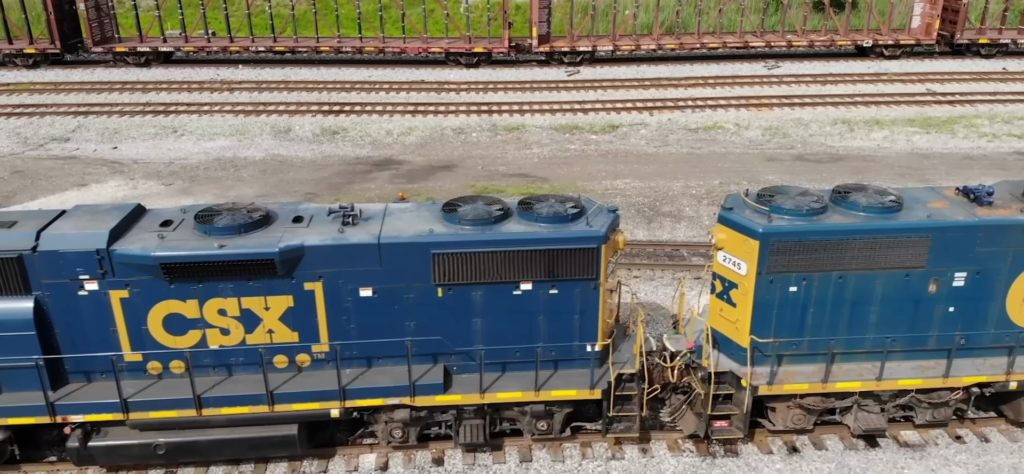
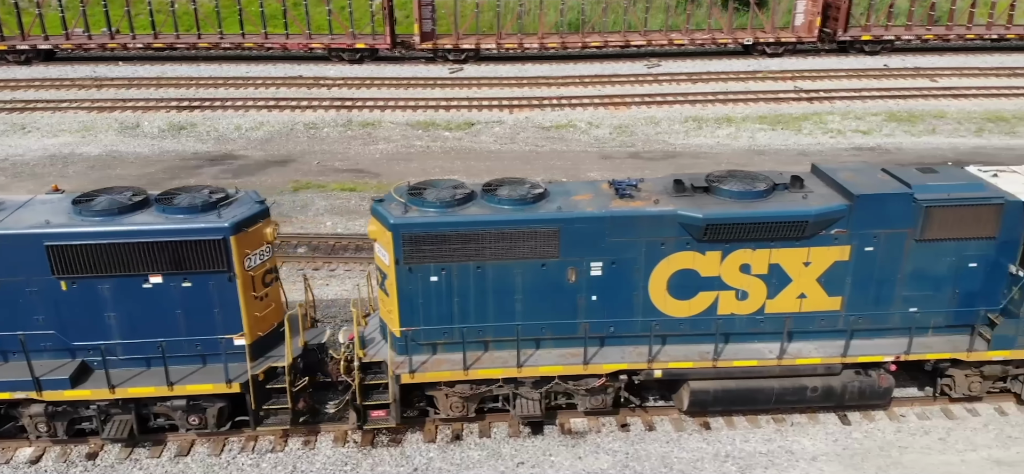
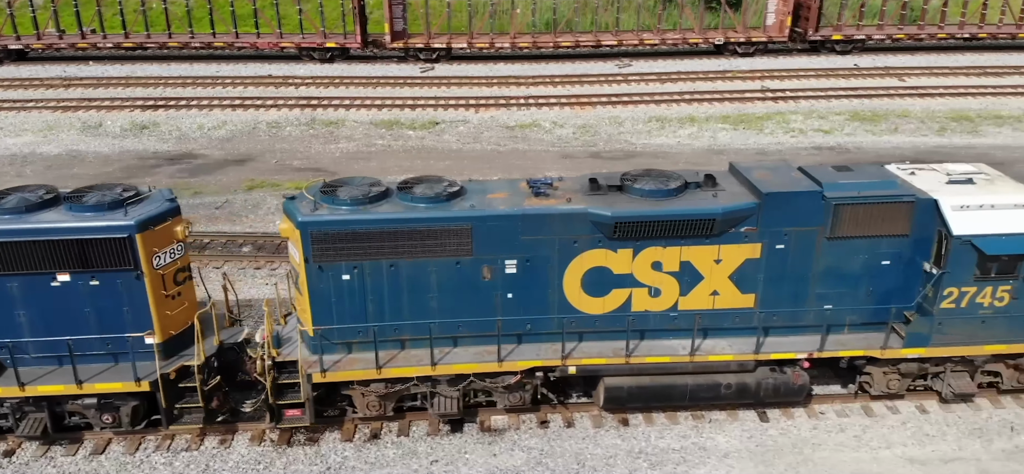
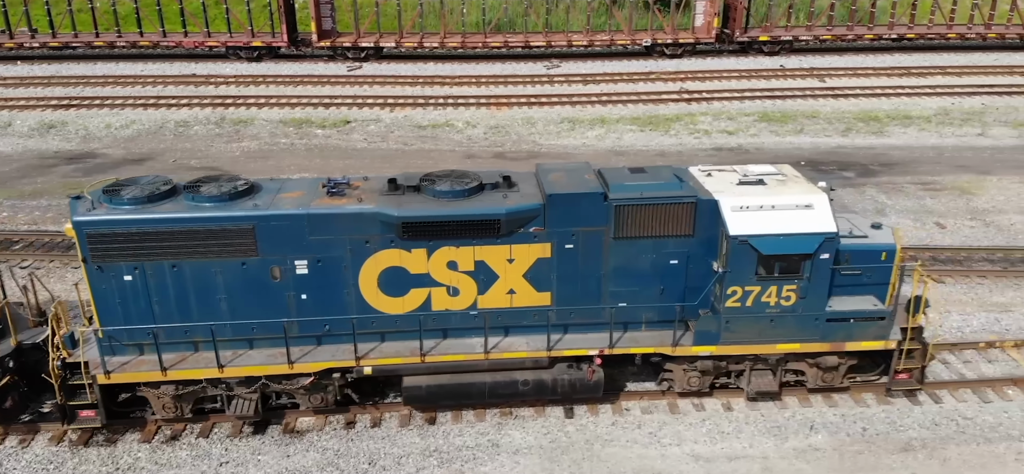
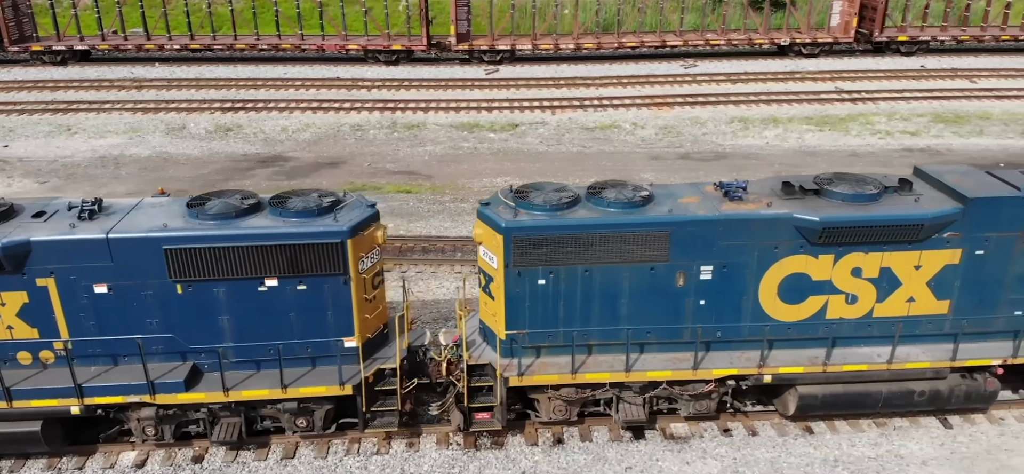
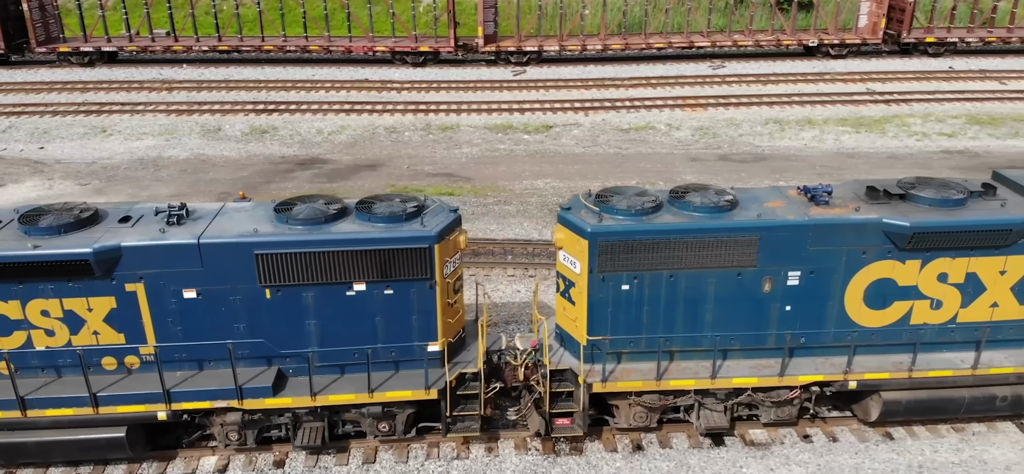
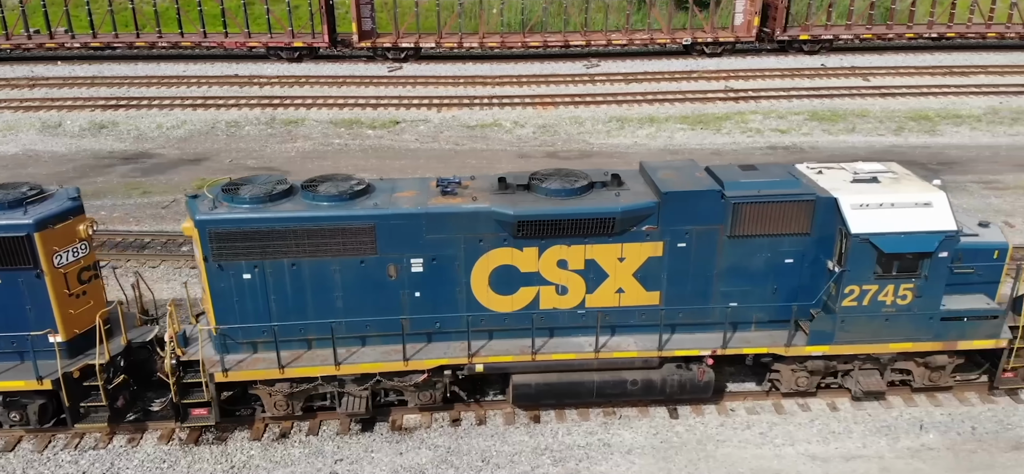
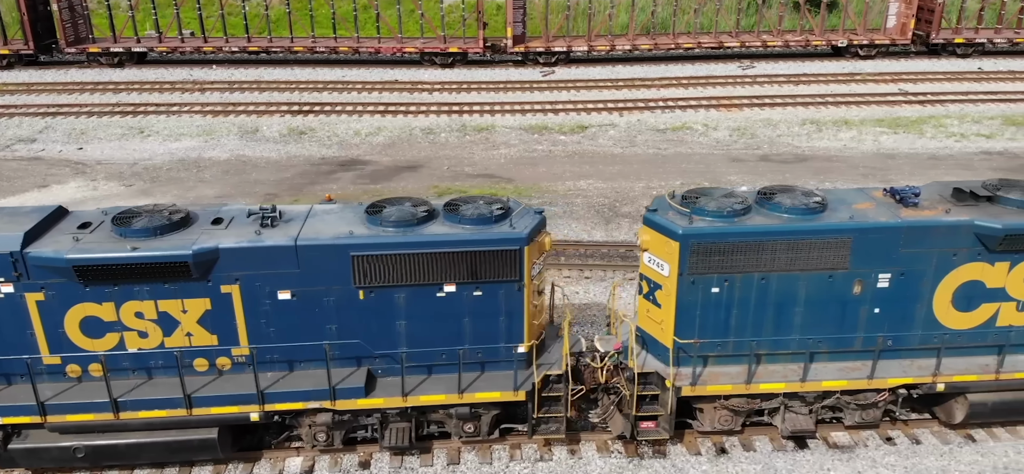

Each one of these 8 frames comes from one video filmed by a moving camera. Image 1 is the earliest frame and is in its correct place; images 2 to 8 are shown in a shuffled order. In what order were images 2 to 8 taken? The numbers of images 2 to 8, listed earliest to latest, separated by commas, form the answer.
8, 6, 5, 2, 3, 7, 4
